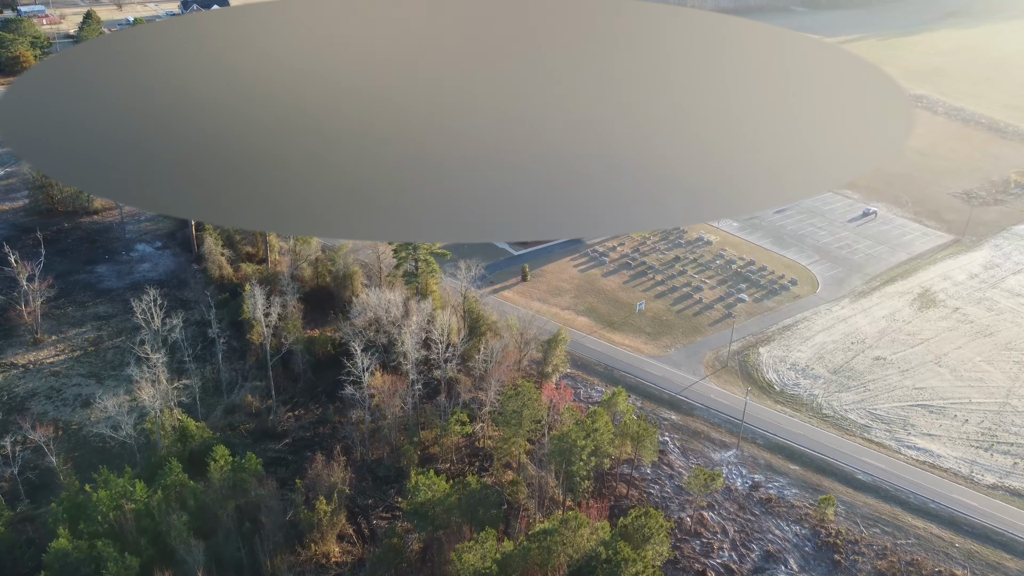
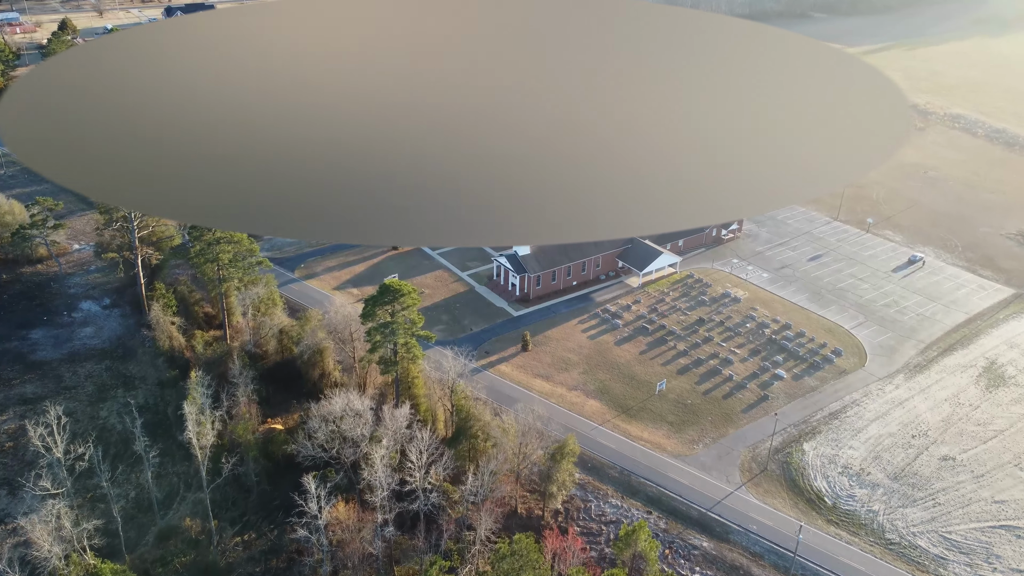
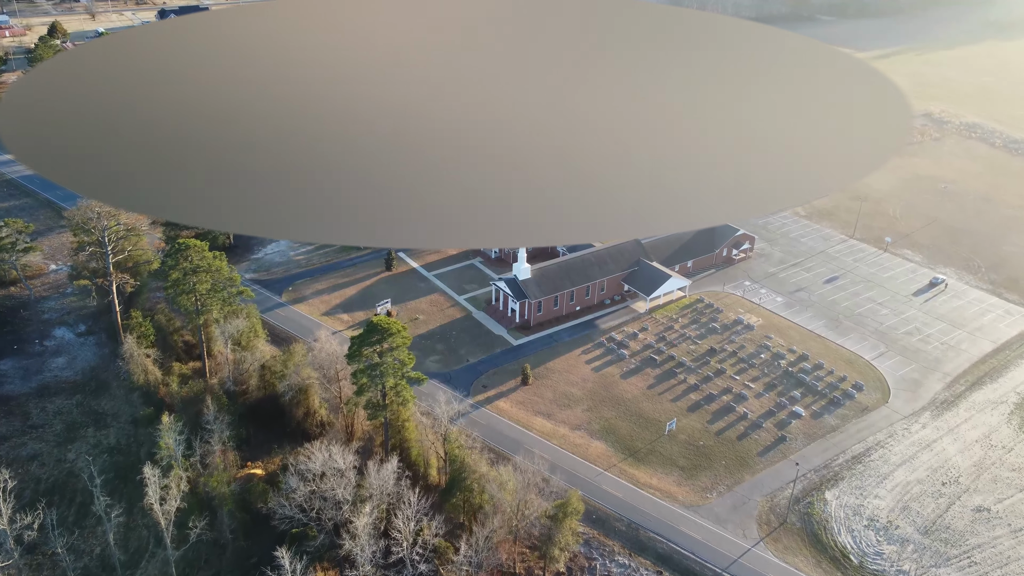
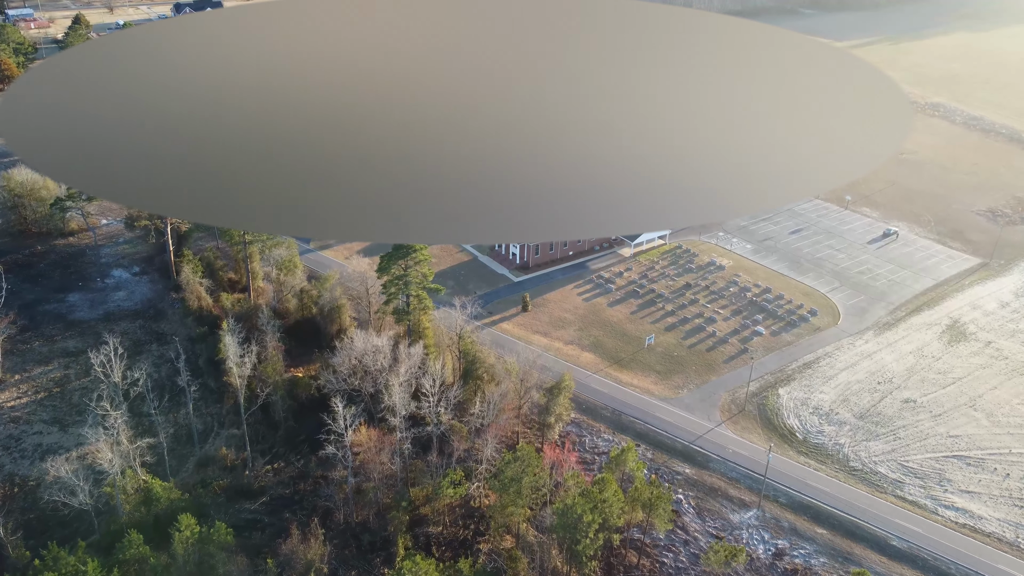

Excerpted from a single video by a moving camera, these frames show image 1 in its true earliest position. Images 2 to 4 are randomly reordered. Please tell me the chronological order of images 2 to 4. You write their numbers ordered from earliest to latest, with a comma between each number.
4, 2, 3
